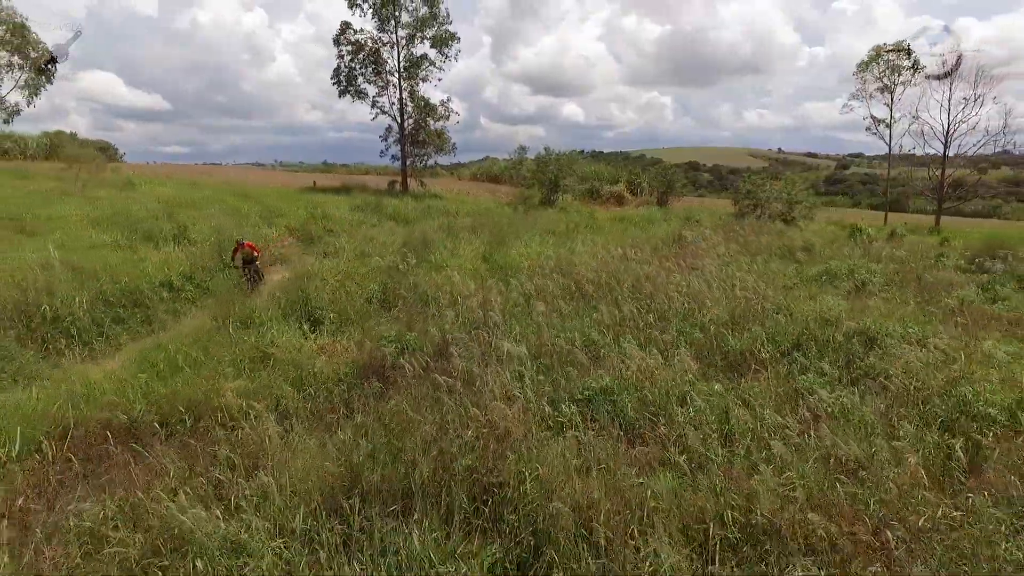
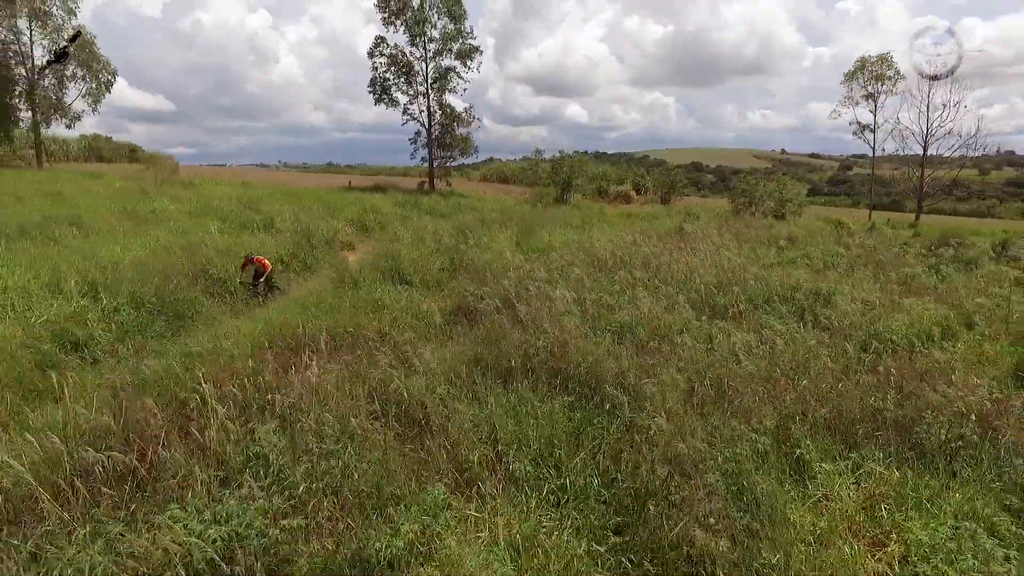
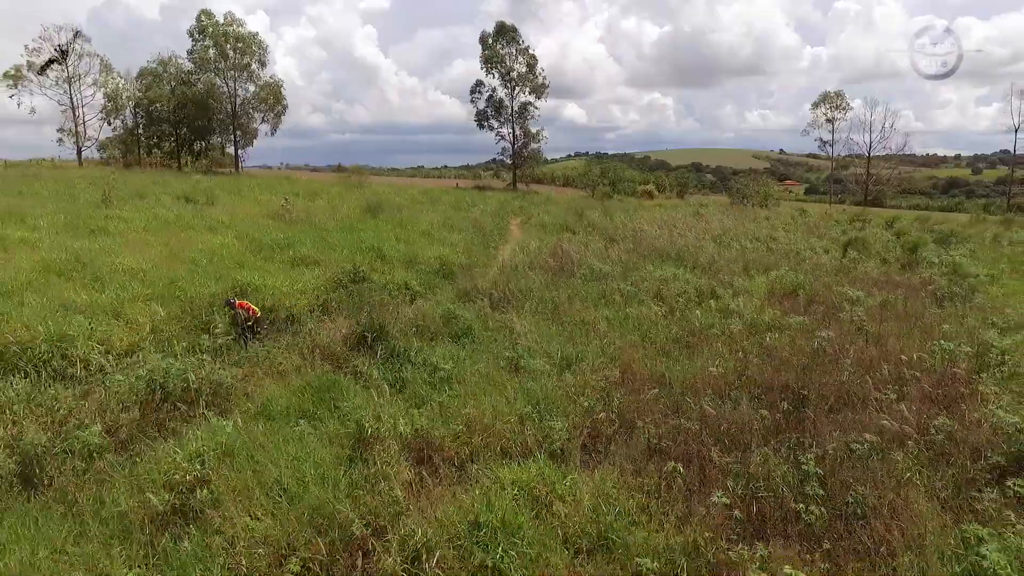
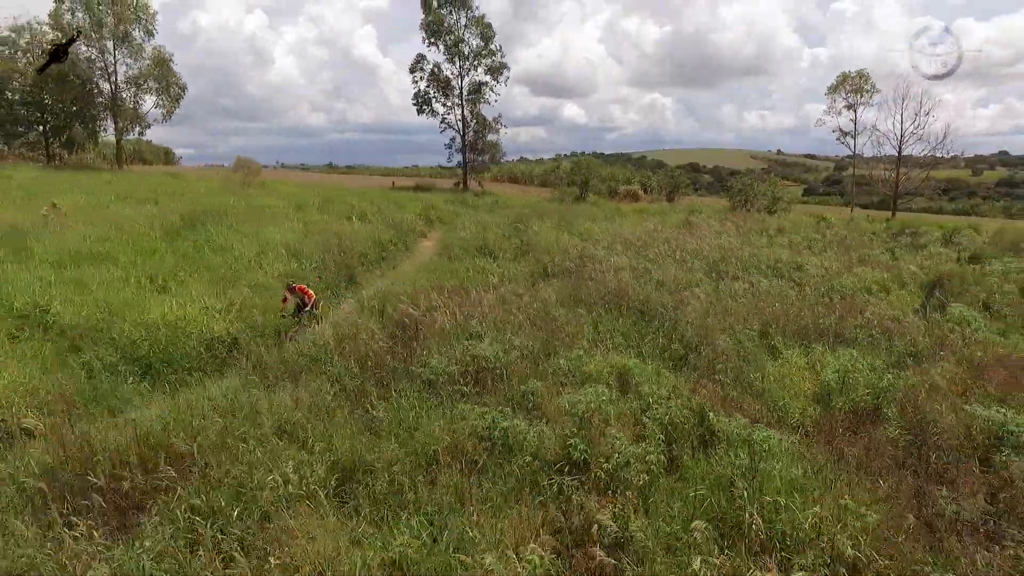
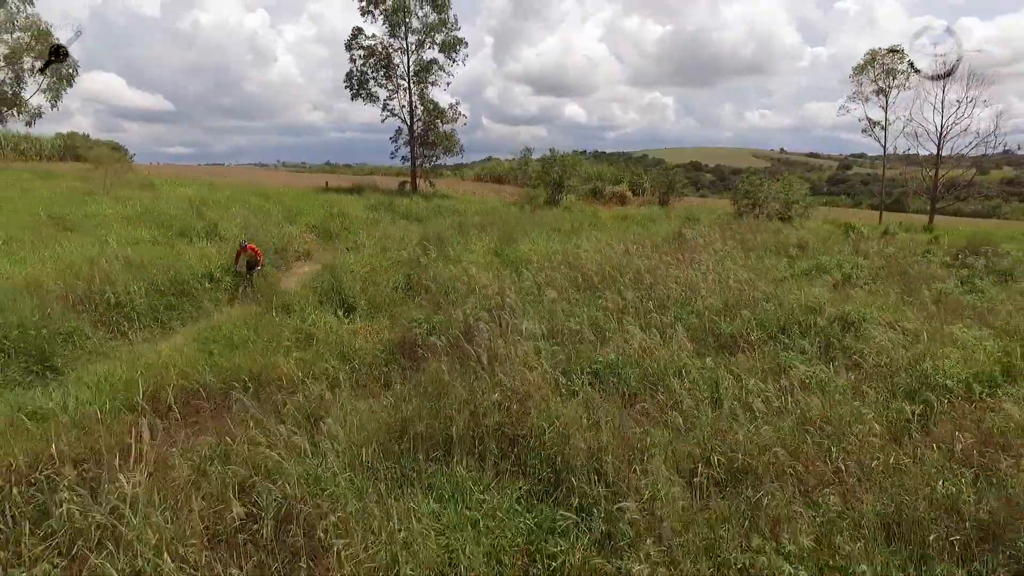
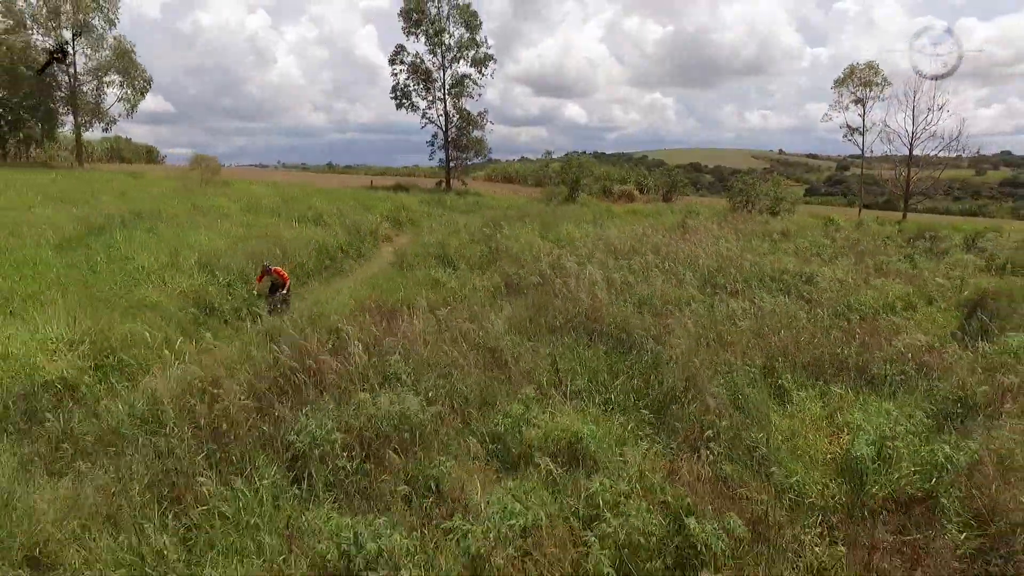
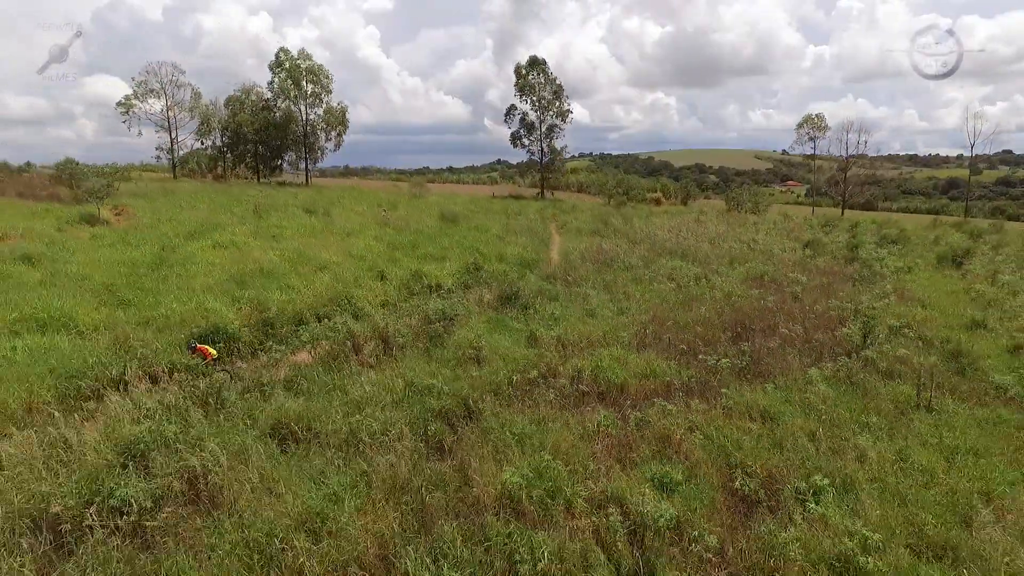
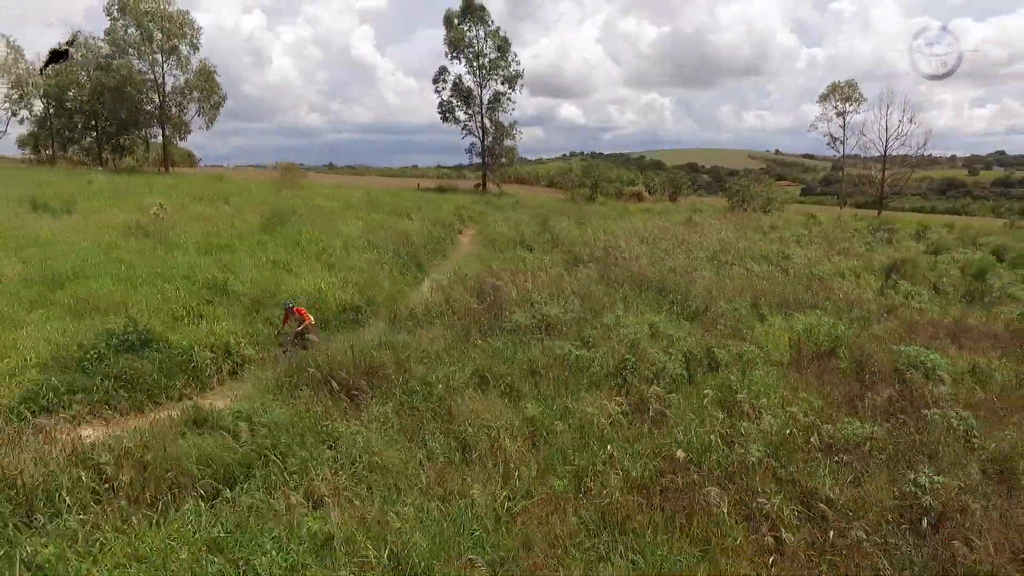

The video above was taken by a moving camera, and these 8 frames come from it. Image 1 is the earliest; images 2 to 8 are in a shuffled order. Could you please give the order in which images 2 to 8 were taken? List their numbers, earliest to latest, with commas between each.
5, 2, 6, 4, 8, 3, 7
